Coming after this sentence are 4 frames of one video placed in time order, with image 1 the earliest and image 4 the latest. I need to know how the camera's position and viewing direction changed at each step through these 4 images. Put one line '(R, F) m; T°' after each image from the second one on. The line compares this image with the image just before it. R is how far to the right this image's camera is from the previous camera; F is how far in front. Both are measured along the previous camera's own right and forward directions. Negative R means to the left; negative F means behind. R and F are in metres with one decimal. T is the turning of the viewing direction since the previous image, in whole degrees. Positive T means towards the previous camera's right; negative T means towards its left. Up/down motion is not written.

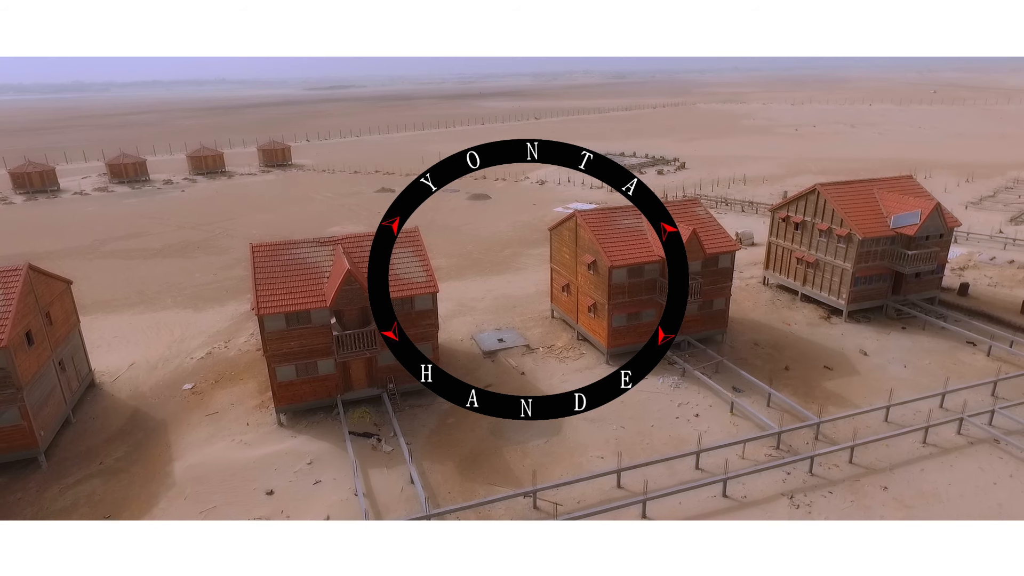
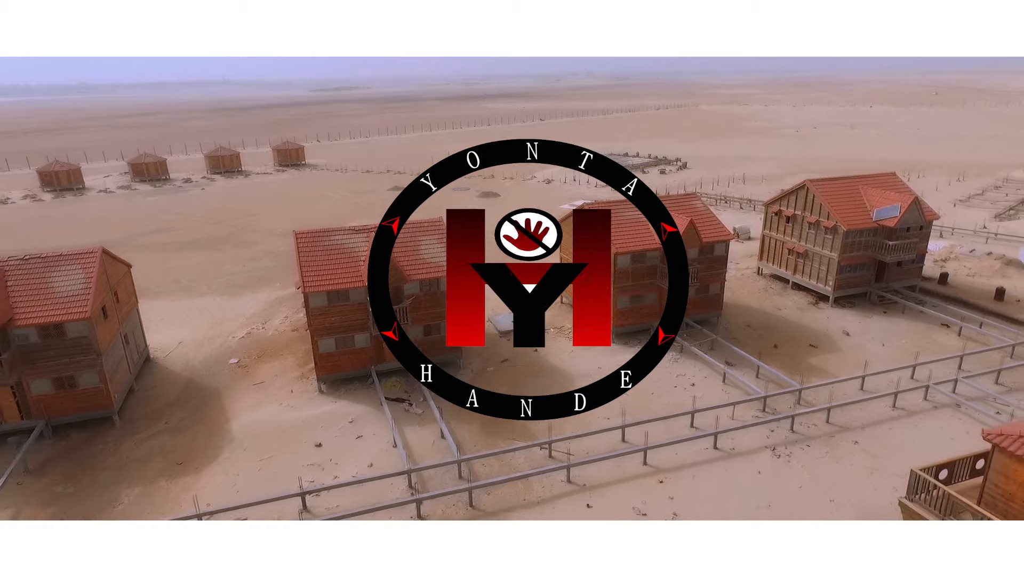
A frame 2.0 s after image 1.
(-0.5, -2.7) m; 0°
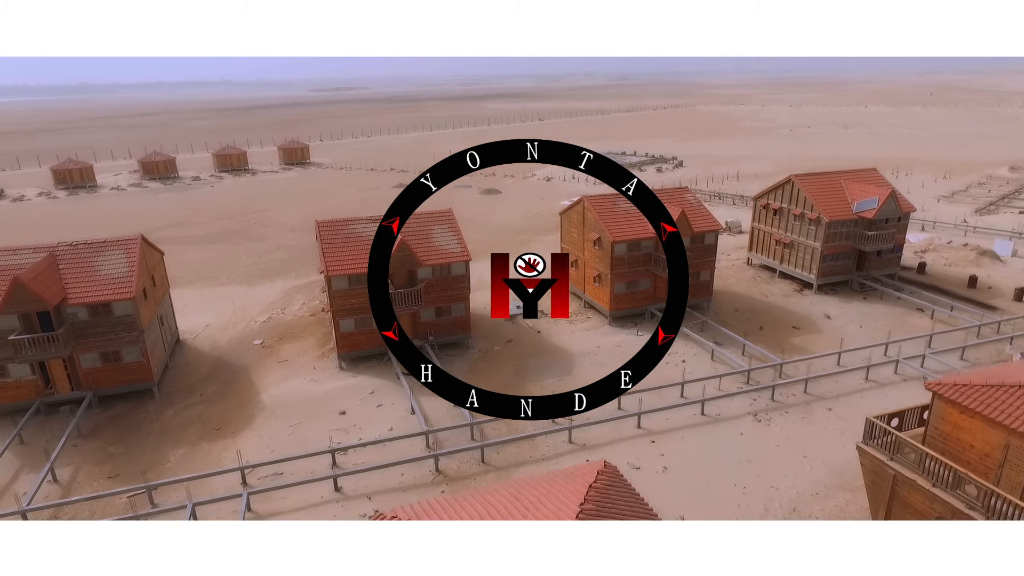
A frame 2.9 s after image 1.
(-0.3, -2.2) m; 0°
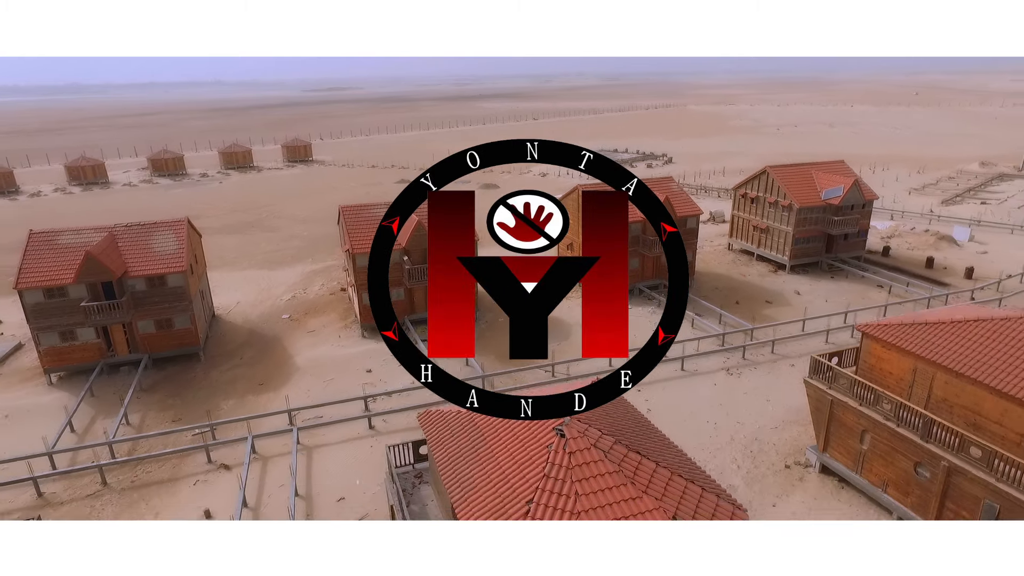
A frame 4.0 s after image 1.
(-0.5, -3.5) m; +1°
